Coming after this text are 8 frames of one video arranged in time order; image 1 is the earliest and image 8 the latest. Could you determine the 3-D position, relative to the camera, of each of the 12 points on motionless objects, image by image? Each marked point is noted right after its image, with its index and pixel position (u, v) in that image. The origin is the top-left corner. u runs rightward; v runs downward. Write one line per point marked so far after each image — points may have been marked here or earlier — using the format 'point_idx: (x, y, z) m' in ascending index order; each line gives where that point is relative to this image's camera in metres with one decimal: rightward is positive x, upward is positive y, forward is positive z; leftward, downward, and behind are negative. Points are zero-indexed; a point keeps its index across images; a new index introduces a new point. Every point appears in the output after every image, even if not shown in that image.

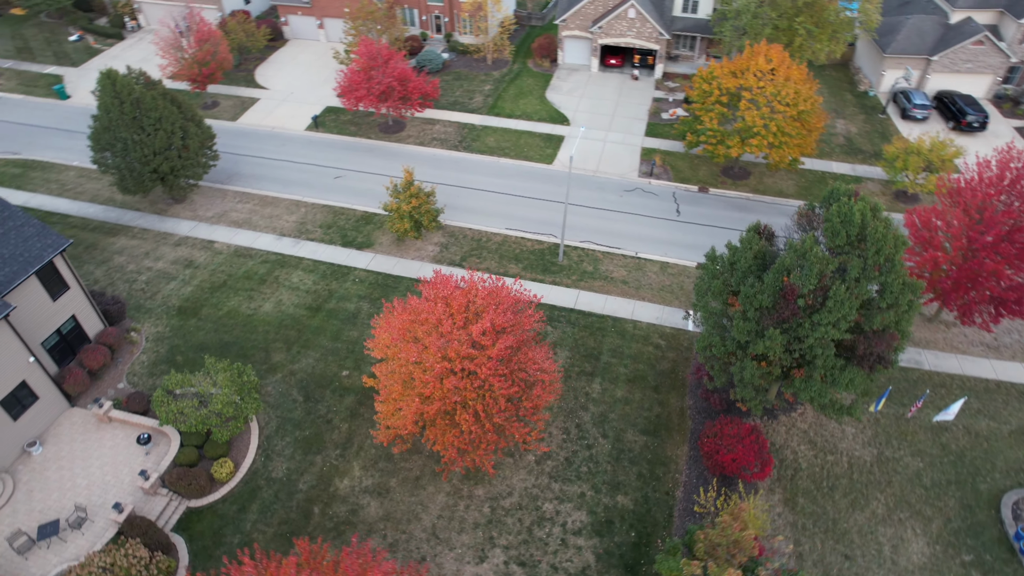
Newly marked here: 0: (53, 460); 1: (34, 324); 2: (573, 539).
0: (-13.9, -5.2, +19.5) m
1: (-15.0, -1.2, +20.1) m
2: (+1.7, -7.2, +18.4) m
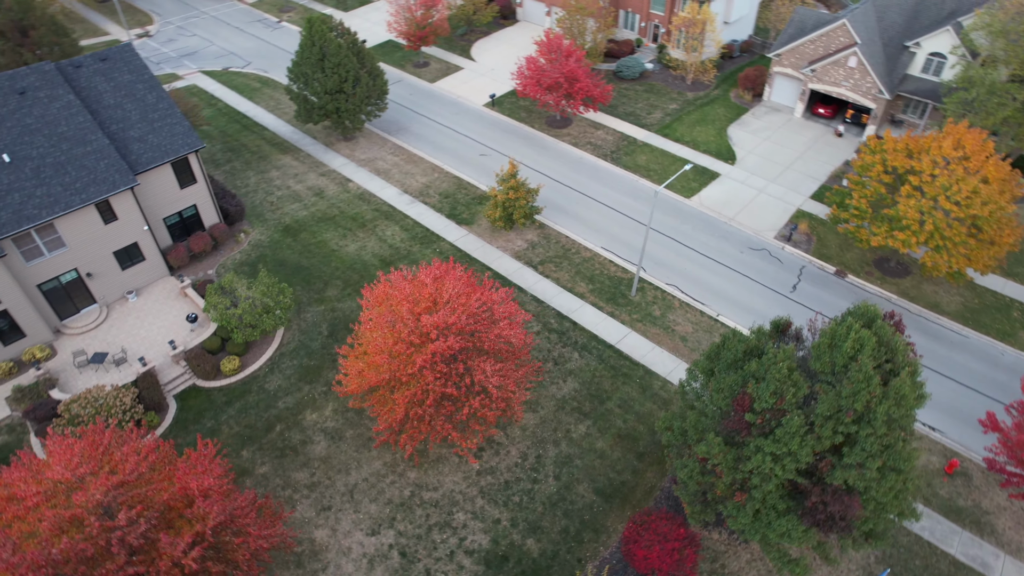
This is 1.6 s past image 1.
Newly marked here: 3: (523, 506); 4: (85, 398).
0: (-14.2, -0.8, +24.5) m
1: (-13.7, +3.3, +25.1) m
2: (-1.5, -7.5, +18.1) m
3: (+0.3, -6.5, +19.3) m
4: (-13.3, -3.4, +19.9) m
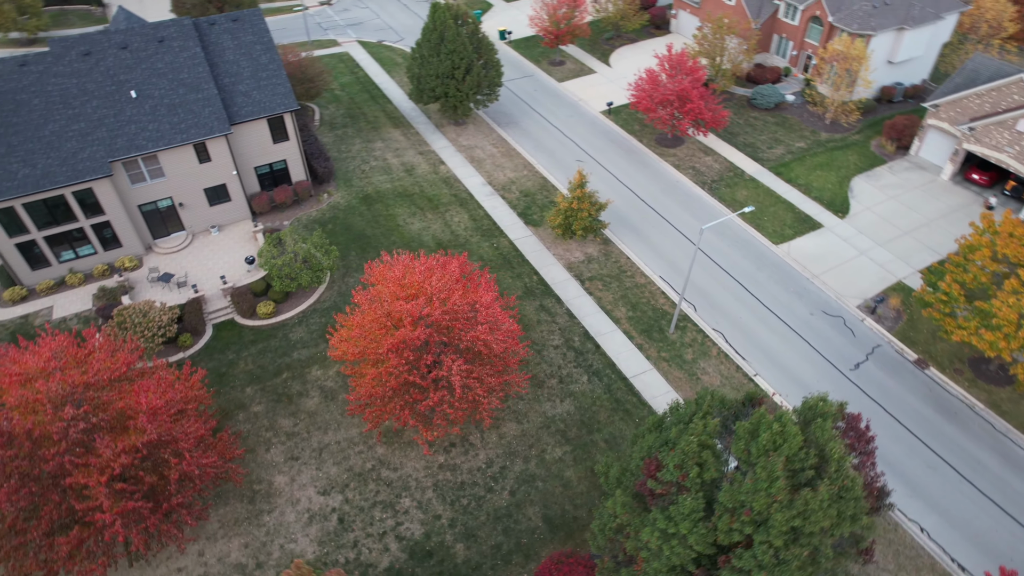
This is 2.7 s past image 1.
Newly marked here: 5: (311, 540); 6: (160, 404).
0: (-12.7, +1.9, +27.6) m
1: (-11.2, +5.9, +27.9) m
2: (-3.5, -7.2, +18.6) m
3: (-1.3, -6.6, +19.3) m
4: (-13.5, -0.7, +22.9) m
5: (-5.7, -7.2, +18.5) m
6: (-8.7, -2.9, +15.9) m
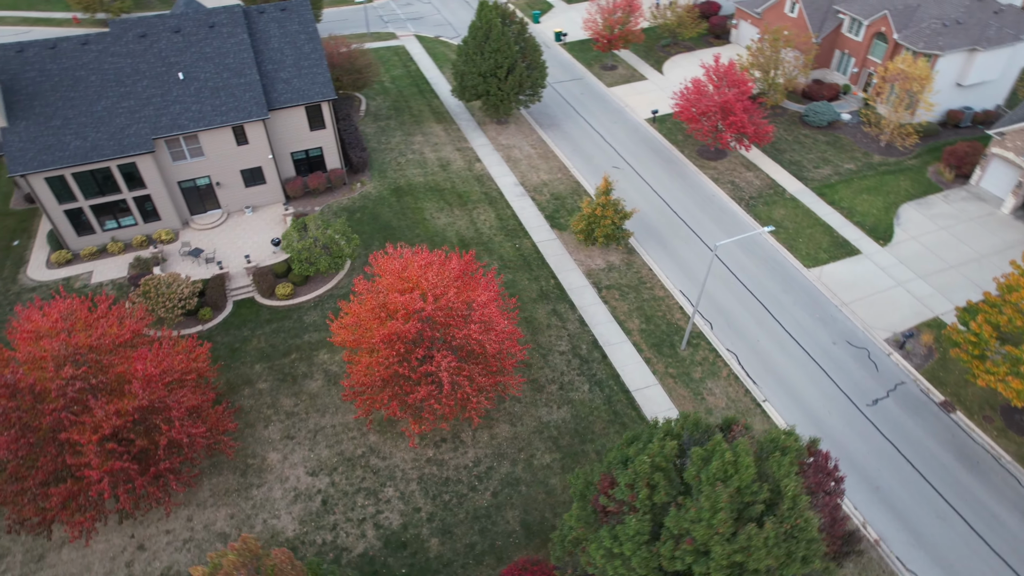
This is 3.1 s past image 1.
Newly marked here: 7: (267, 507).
0: (-11.7, +2.9, +28.6) m
1: (-9.9, +6.7, +28.9) m
2: (-4.2, -7.0, +18.9) m
3: (-1.9, -6.5, +19.4) m
4: (-13.2, +0.3, +24.1) m
5: (-6.4, -6.7, +19.0) m
6: (-9.2, -2.2, +16.7) m
7: (-7.3, -6.5, +19.2) m
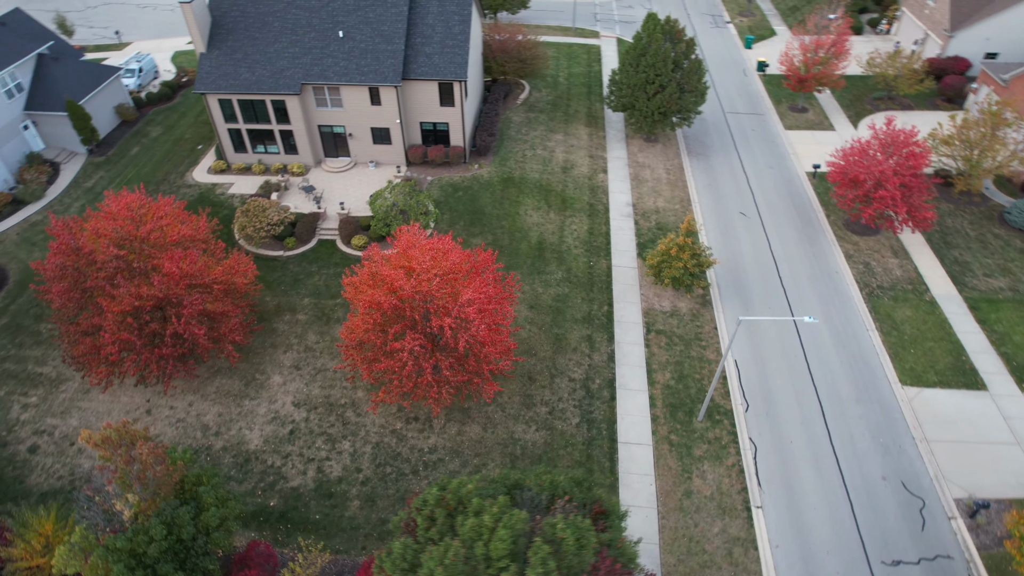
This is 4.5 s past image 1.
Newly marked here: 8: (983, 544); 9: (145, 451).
0: (-7.2, +5.5, +31.6) m
1: (-4.3, +8.6, +31.0) m
2: (-6.3, -5.7, +20.4) m
3: (-4.0, -5.9, +20.2) m
4: (-10.7, +3.7, +27.9) m
5: (-8.2, -4.8, +21.3) m
6: (-10.2, +0.5, +19.7) m
7: (-8.8, -4.3, +21.7) m
8: (+13.6, -7.4, +18.8) m
9: (-8.9, -3.9, +15.2) m
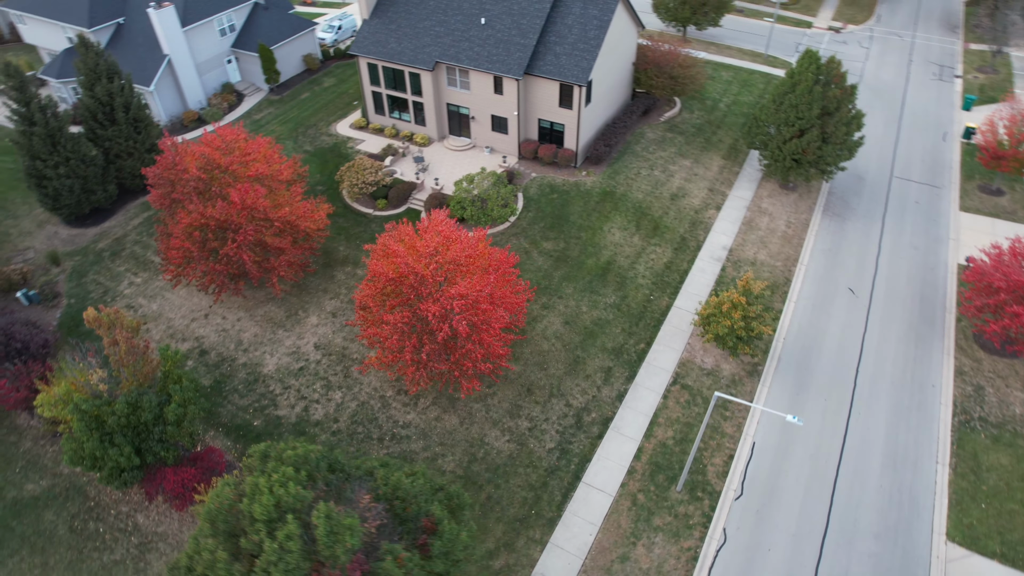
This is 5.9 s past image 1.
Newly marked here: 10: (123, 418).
0: (-1.9, +6.5, +32.8) m
1: (+1.4, +8.8, +31.3) m
2: (-7.3, -4.0, +22.3) m
3: (-5.3, -4.9, +21.4) m
4: (-6.6, +5.8, +30.3) m
5: (-8.5, -2.7, +23.7) m
6: (-9.4, +2.9, +22.5) m
7: (-8.9, -2.1, +24.3) m
8: (+10.1, -10.9, +15.0) m
9: (-10.7, -1.4, +18.0) m
10: (-10.4, -3.5, +17.3) m
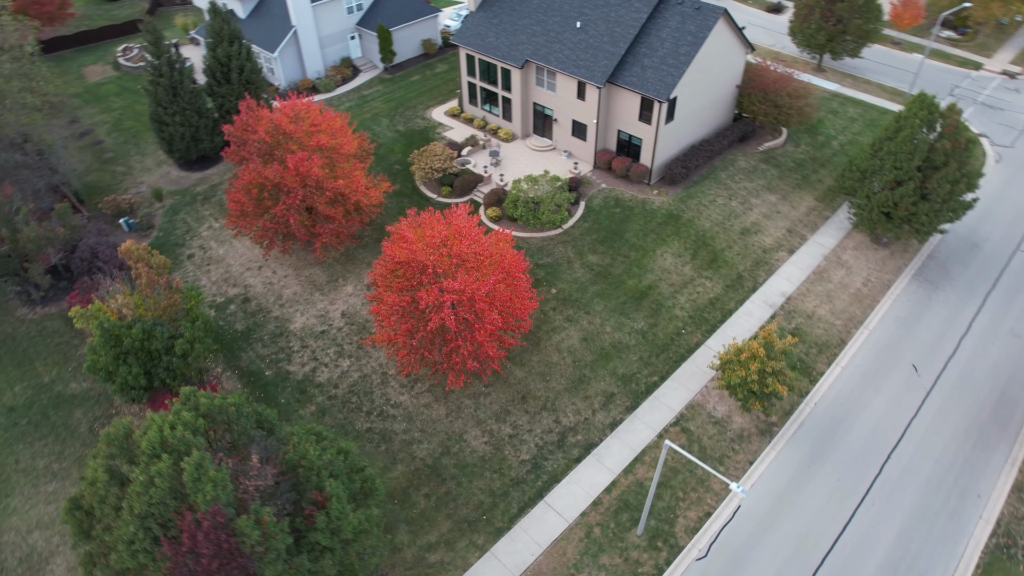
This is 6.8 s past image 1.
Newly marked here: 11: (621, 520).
0: (+1.8, +6.4, +32.6) m
1: (+5.1, +8.0, +30.5) m
2: (-7.3, -2.8, +23.7) m
3: (-5.8, -4.0, +22.4) m
4: (-3.3, +6.6, +31.2) m
5: (-8.1, -1.3, +25.3) m
6: (-8.1, +4.4, +24.2) m
7: (-8.2, -0.7, +25.9) m
8: (+6.6, -12.6, +13.2) m
9: (-11.1, +0.5, +20.2) m
10: (-11.3, -1.6, +19.5) m
11: (+3.4, -6.9, +19.5) m
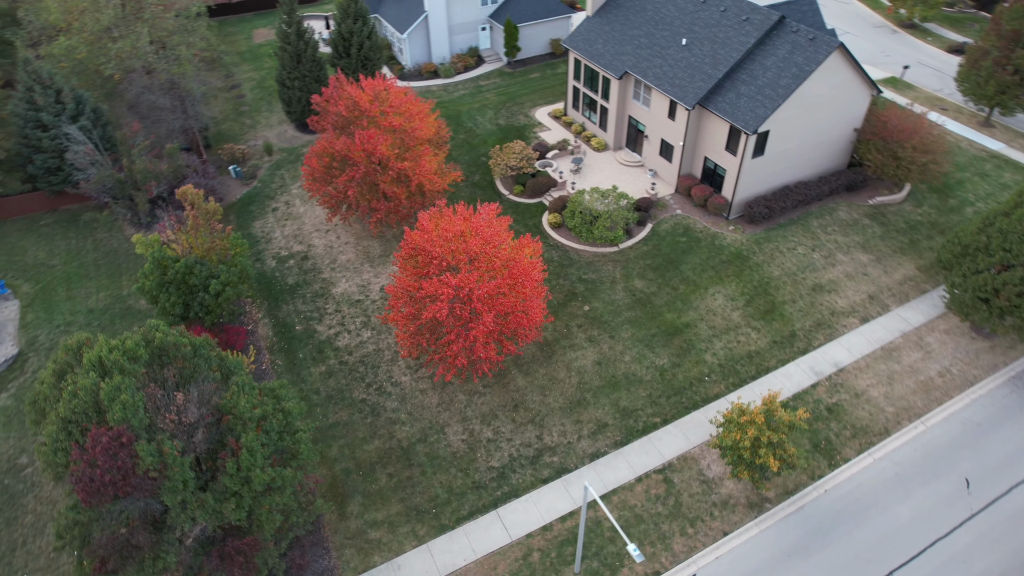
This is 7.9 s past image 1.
0: (+5.8, +5.4, +31.7) m
1: (+8.7, +6.4, +28.8) m
2: (-6.8, -1.6, +25.3) m
3: (-5.9, -3.0, +23.7) m
4: (+0.6, +6.7, +31.4) m
5: (-6.9, 0.0, +26.9) m
6: (-6.0, +5.7, +25.7) m
7: (-6.7, +0.6, +27.5) m
8: (+2.2, -13.7, +12.1) m
9: (-10.5, +2.5, +22.5) m
10: (-11.3, +0.5, +21.9) m
11: (+1.6, -7.7, +18.8) m
